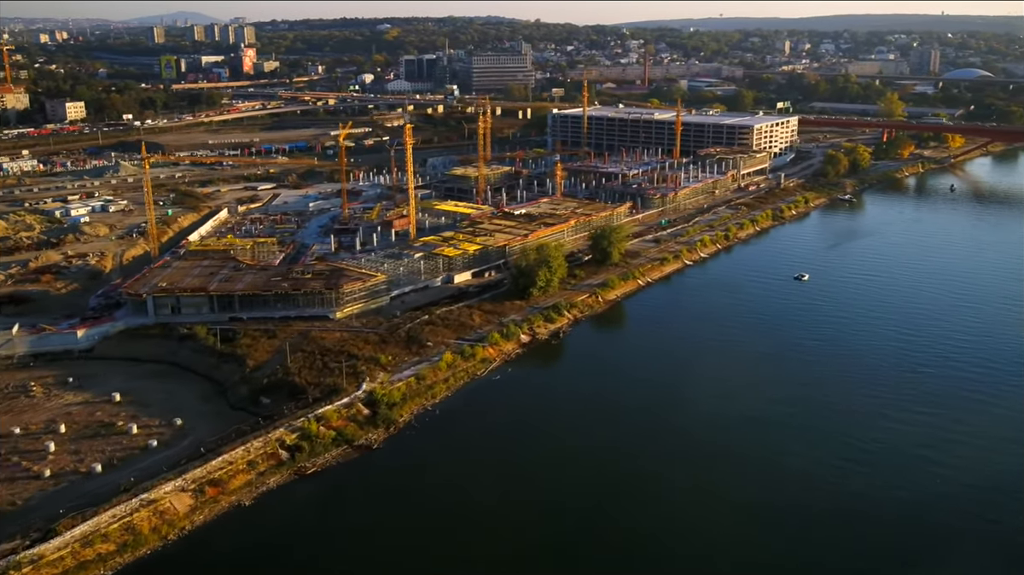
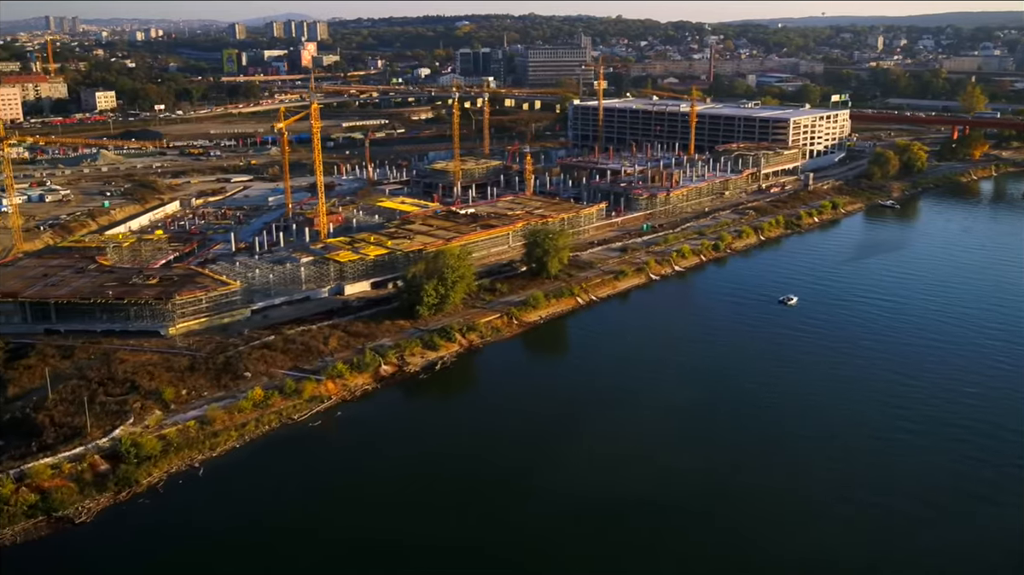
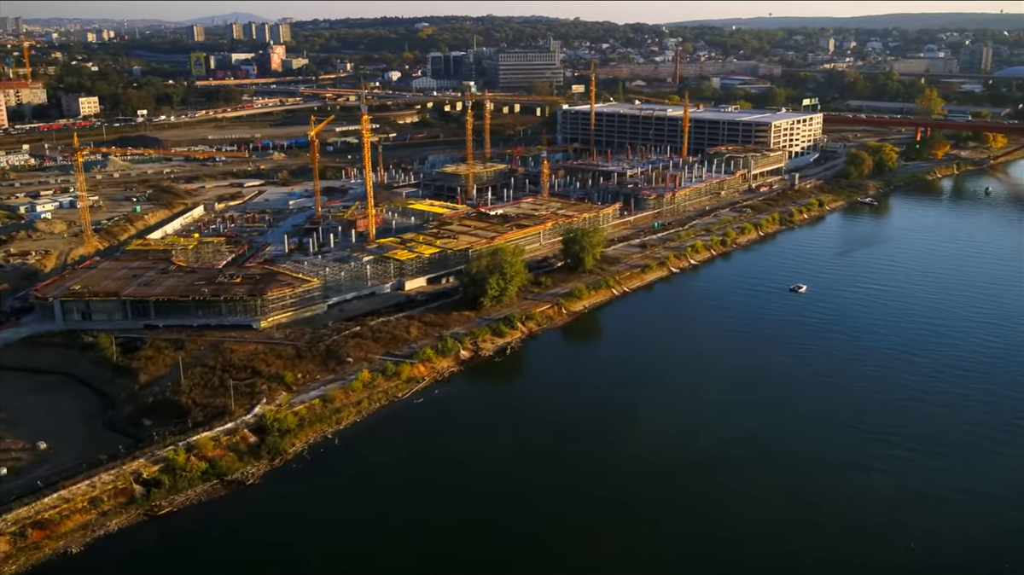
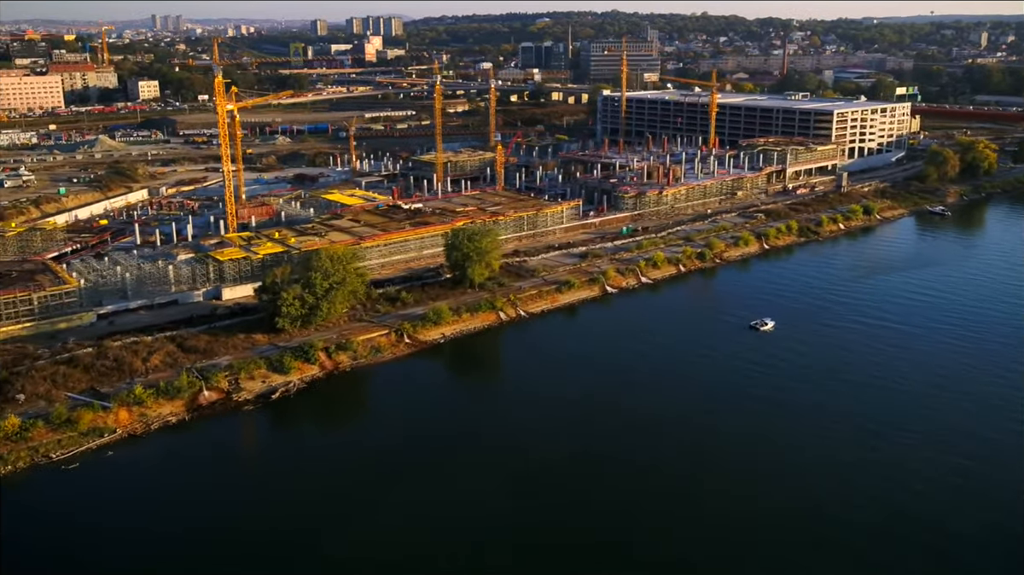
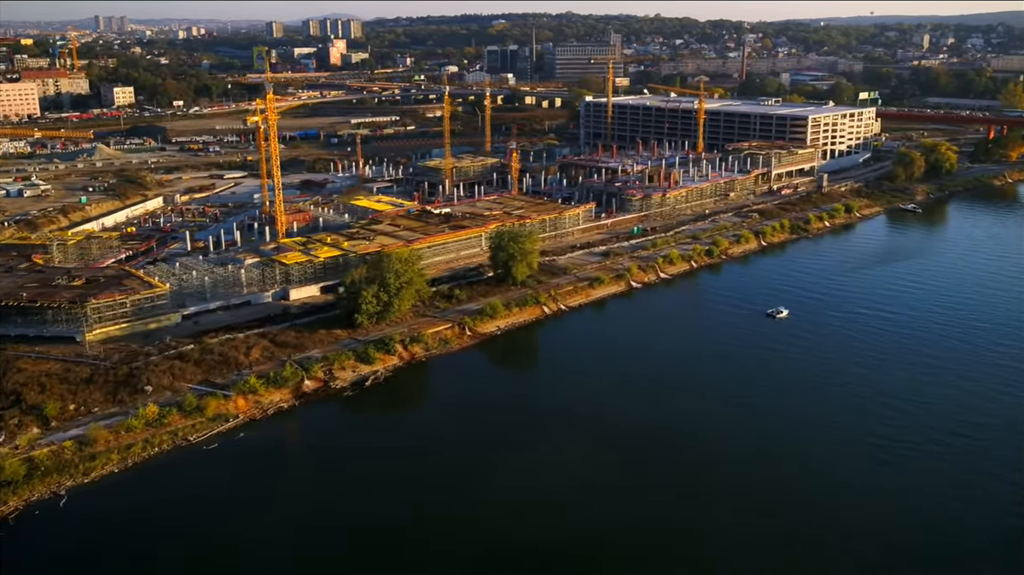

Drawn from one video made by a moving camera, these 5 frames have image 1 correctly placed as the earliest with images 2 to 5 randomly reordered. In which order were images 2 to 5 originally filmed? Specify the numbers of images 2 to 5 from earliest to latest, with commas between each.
3, 2, 5, 4
